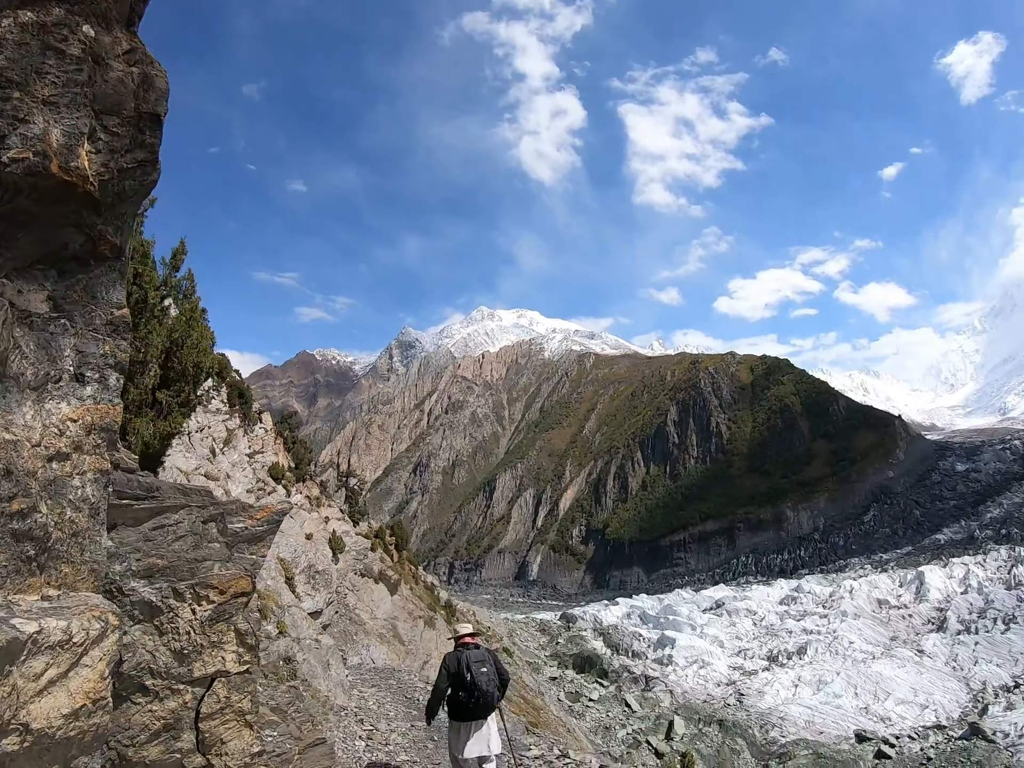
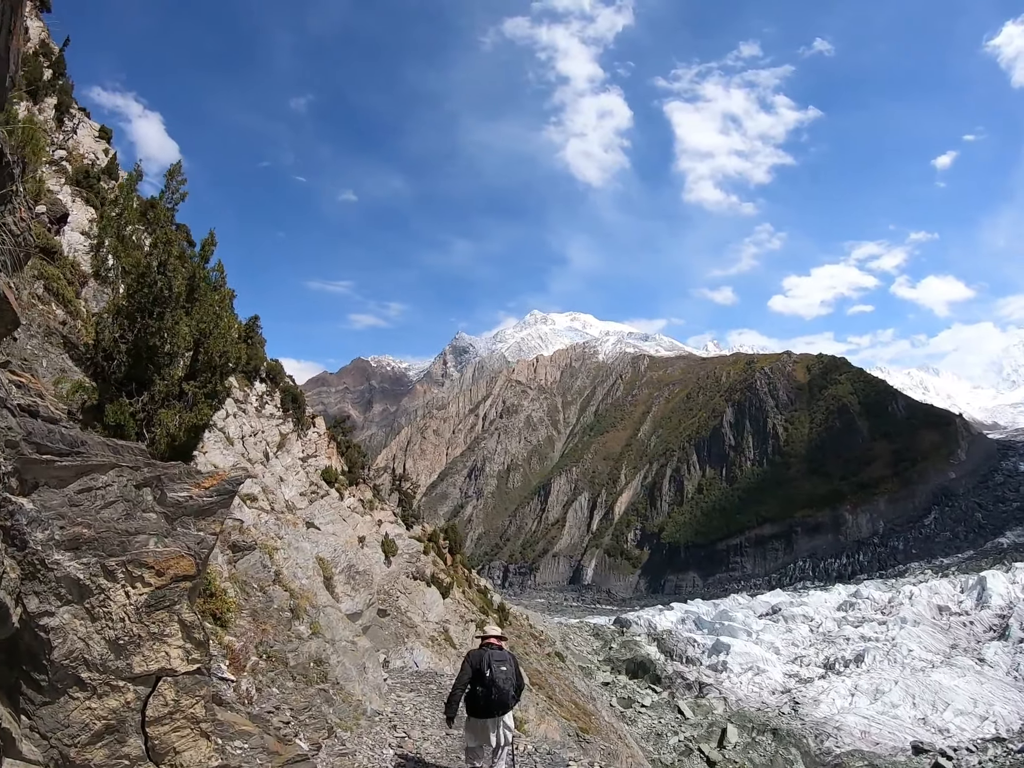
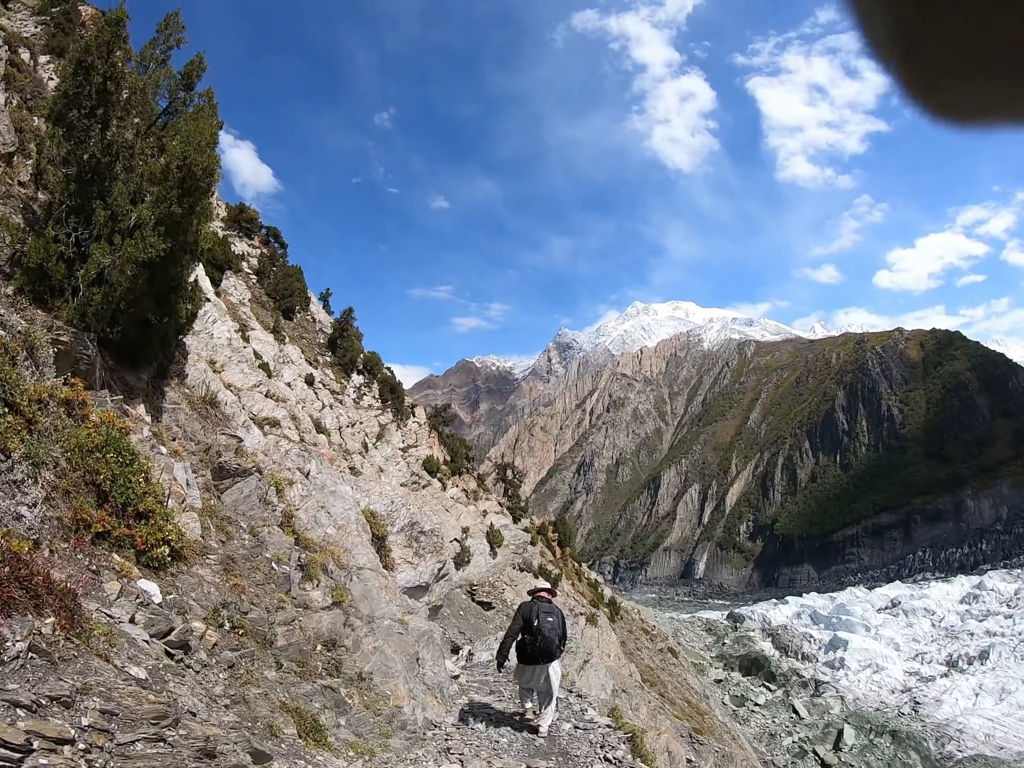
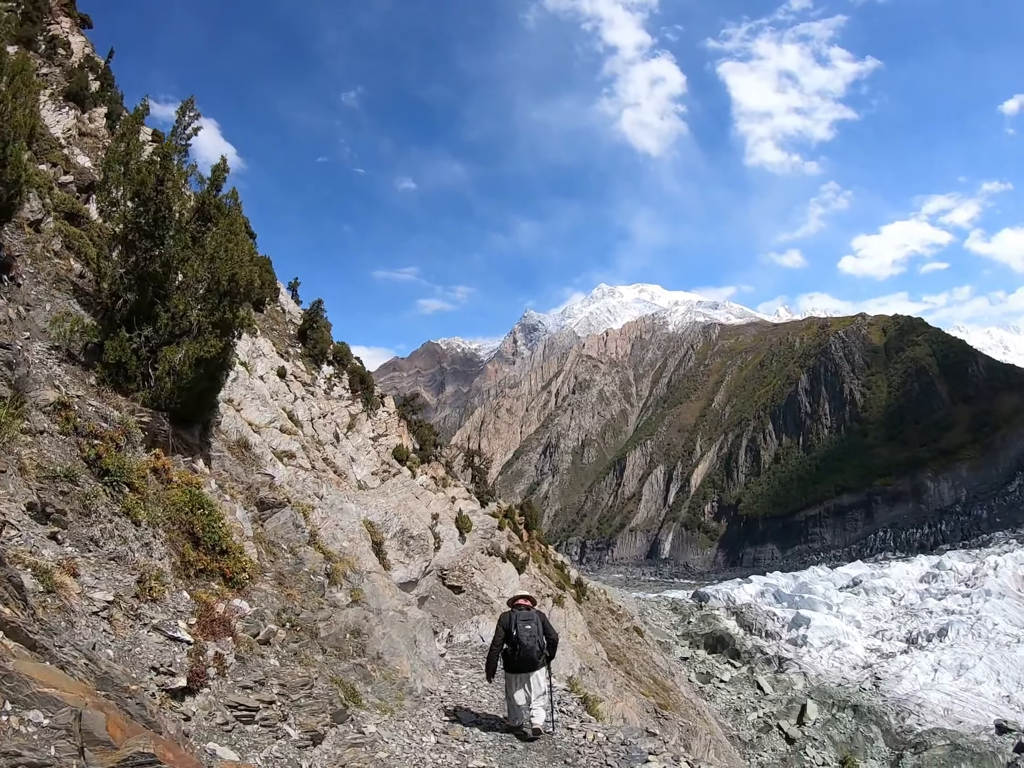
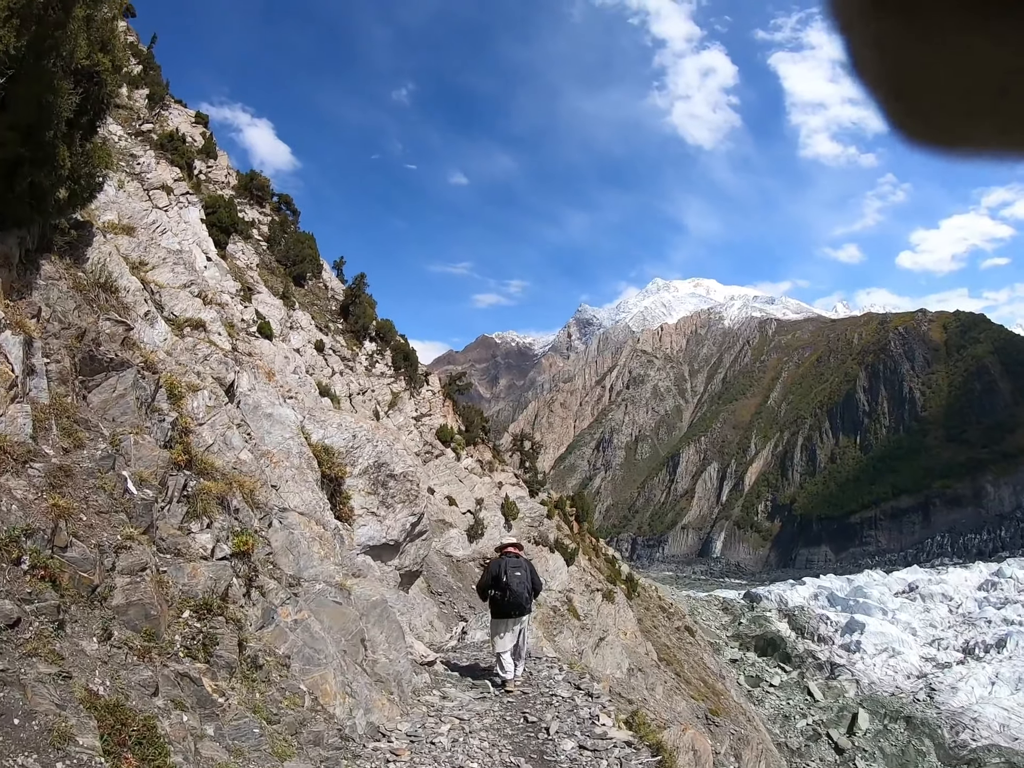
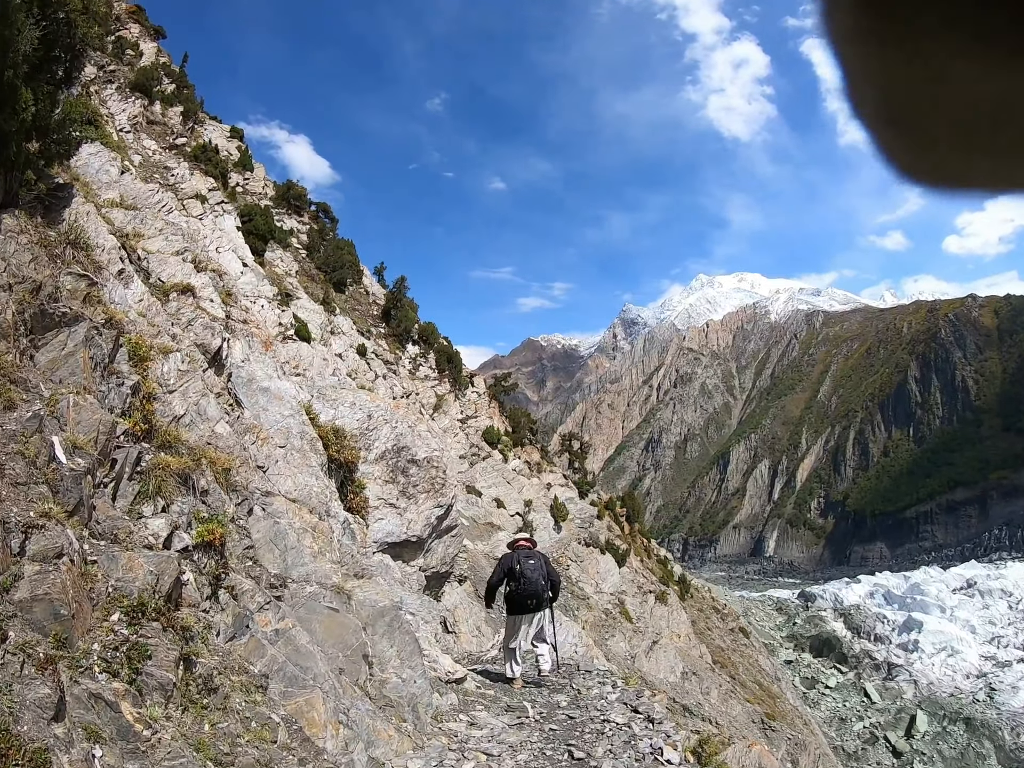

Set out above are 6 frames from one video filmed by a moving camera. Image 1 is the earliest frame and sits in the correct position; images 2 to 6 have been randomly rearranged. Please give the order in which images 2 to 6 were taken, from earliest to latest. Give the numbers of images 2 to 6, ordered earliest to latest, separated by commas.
2, 4, 3, 5, 6
